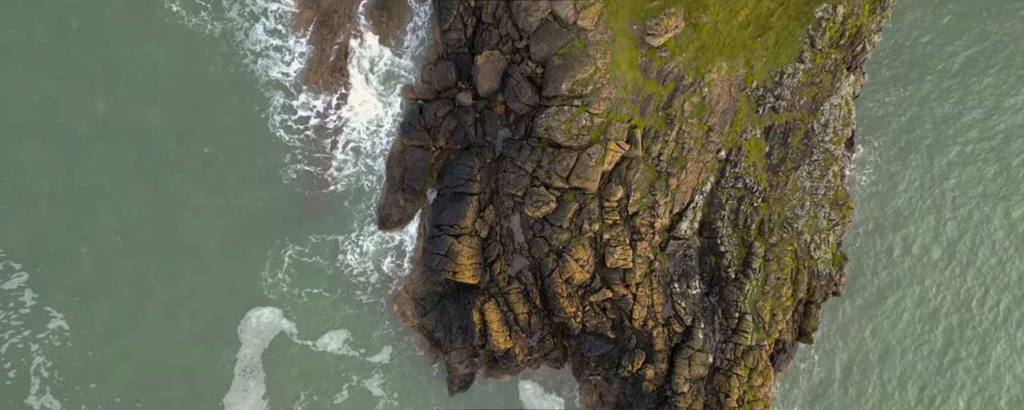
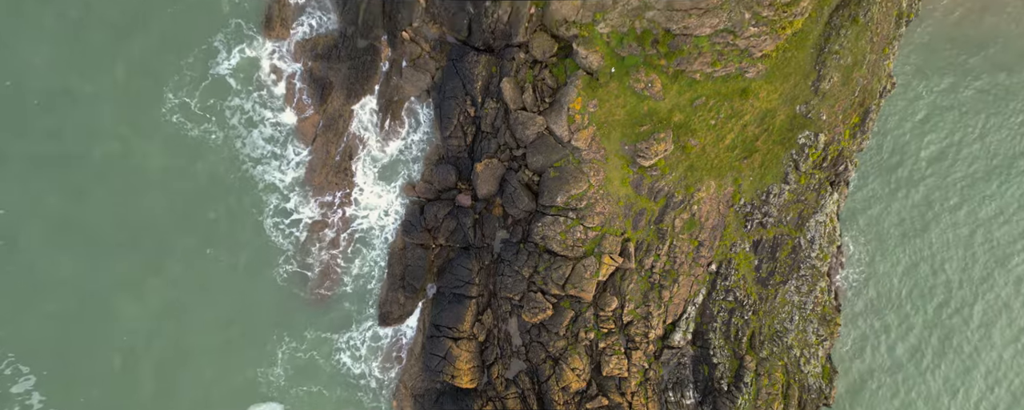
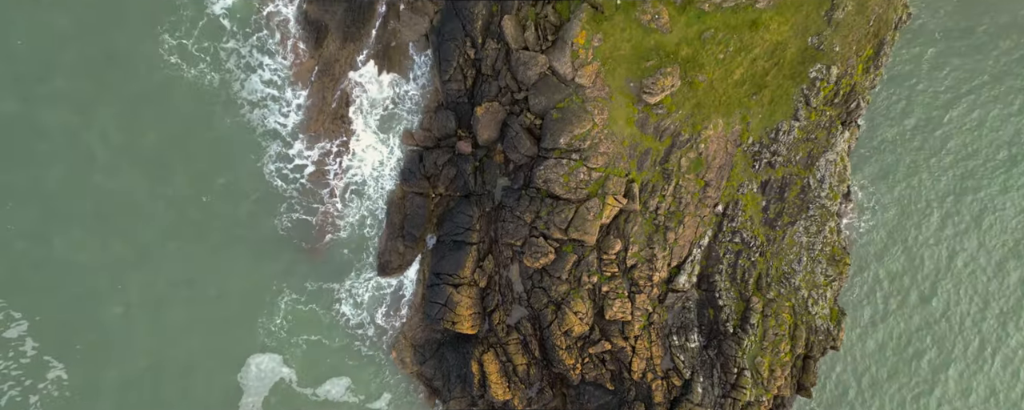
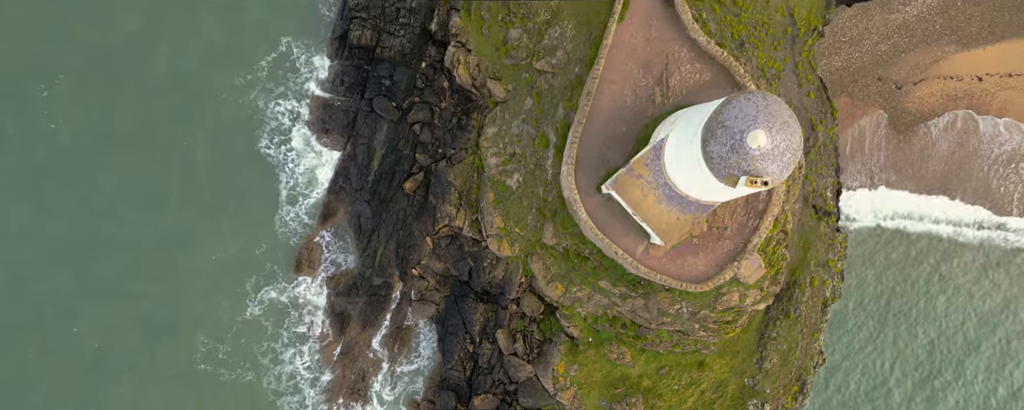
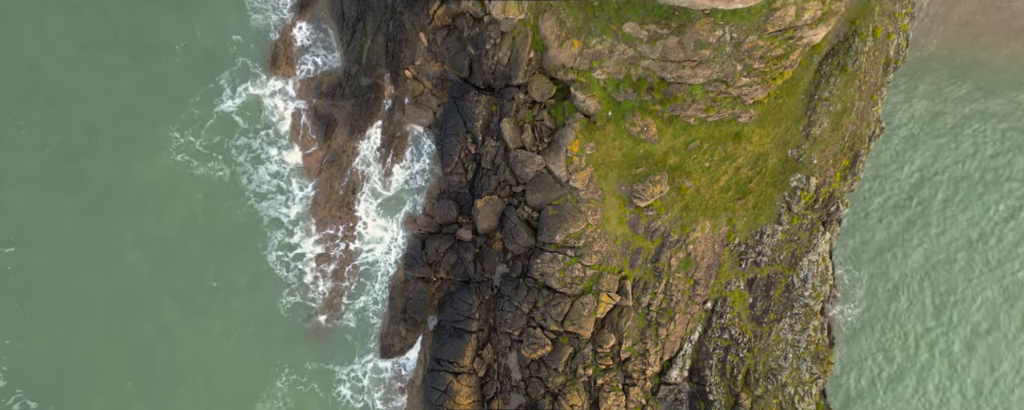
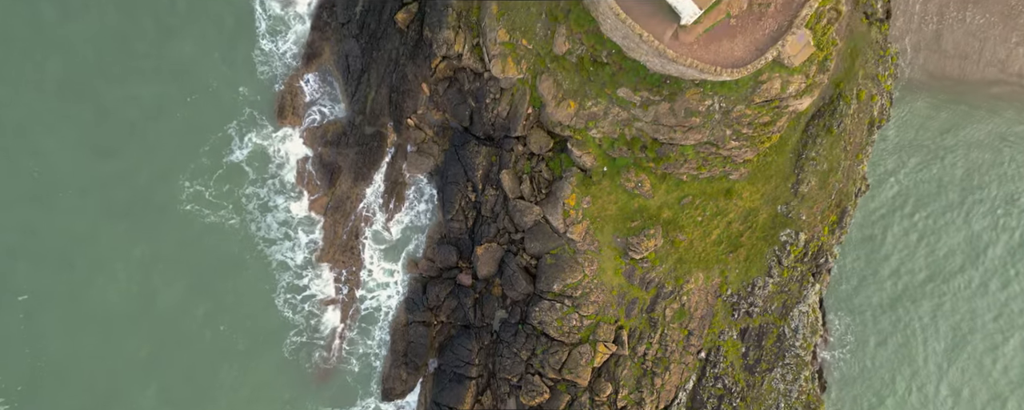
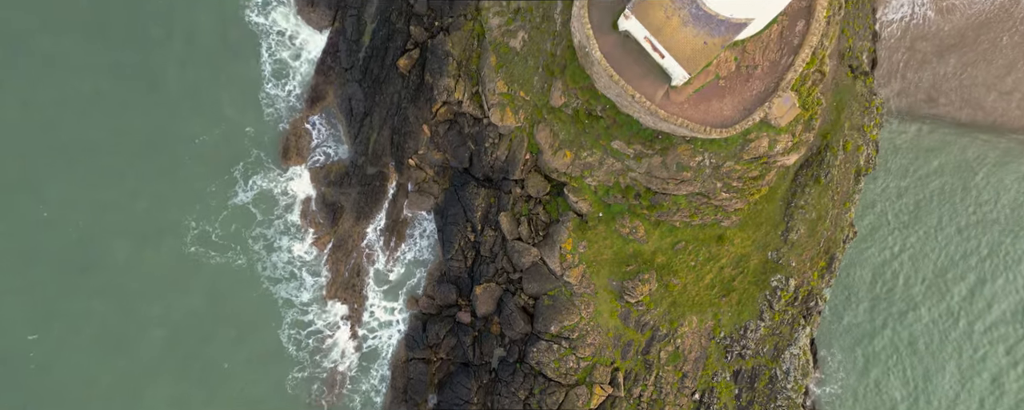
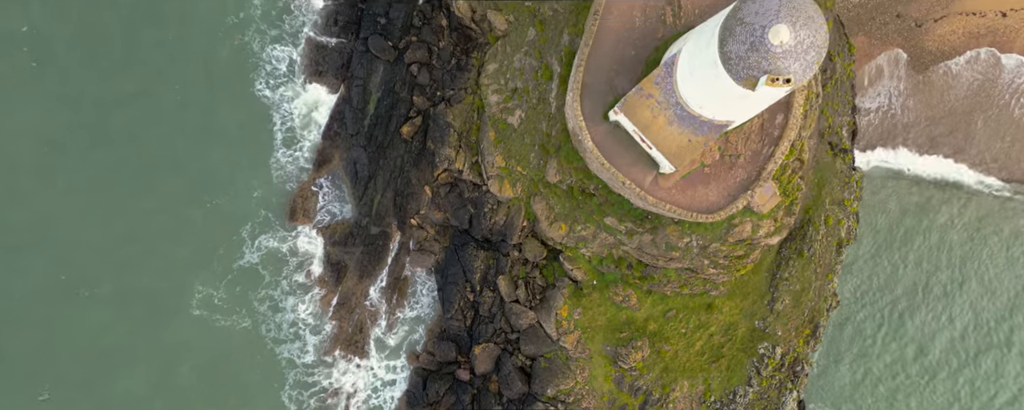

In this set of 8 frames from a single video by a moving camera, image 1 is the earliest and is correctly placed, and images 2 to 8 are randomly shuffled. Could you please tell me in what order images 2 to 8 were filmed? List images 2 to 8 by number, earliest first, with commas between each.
3, 2, 5, 6, 7, 8, 4
